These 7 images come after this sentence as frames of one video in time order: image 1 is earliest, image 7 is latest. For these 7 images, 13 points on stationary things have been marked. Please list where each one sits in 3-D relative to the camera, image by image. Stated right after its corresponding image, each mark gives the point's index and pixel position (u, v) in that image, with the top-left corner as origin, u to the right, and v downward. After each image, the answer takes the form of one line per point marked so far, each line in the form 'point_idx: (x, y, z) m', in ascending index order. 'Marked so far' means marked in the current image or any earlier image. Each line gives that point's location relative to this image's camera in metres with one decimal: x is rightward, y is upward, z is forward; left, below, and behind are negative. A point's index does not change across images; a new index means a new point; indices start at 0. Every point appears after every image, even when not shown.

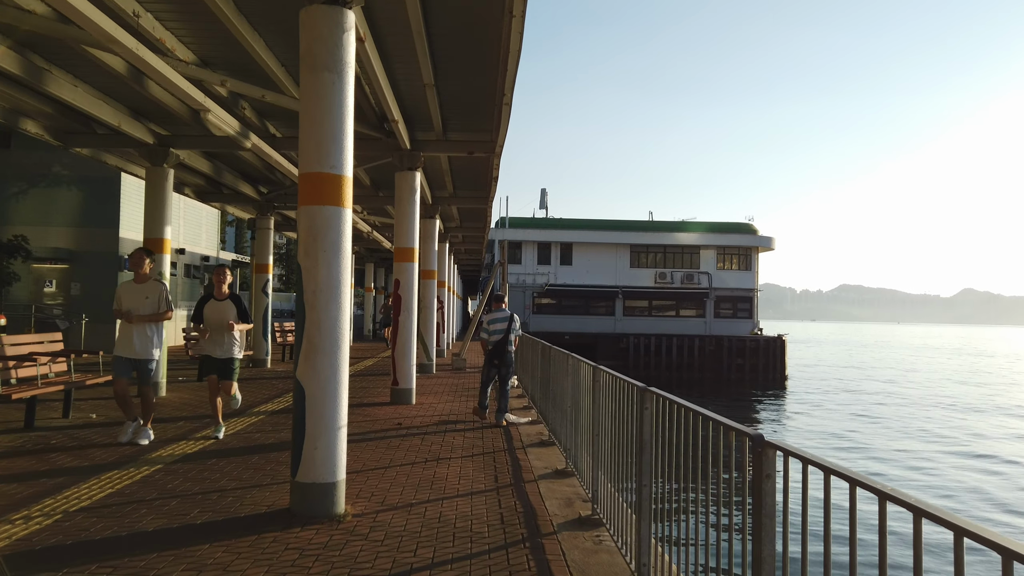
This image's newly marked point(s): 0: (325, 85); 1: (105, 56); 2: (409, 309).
0: (-1.4, +1.6, +5.9) m
1: (-4.8, +2.7, +9.1) m
2: (-1.7, -0.4, +12.8) m
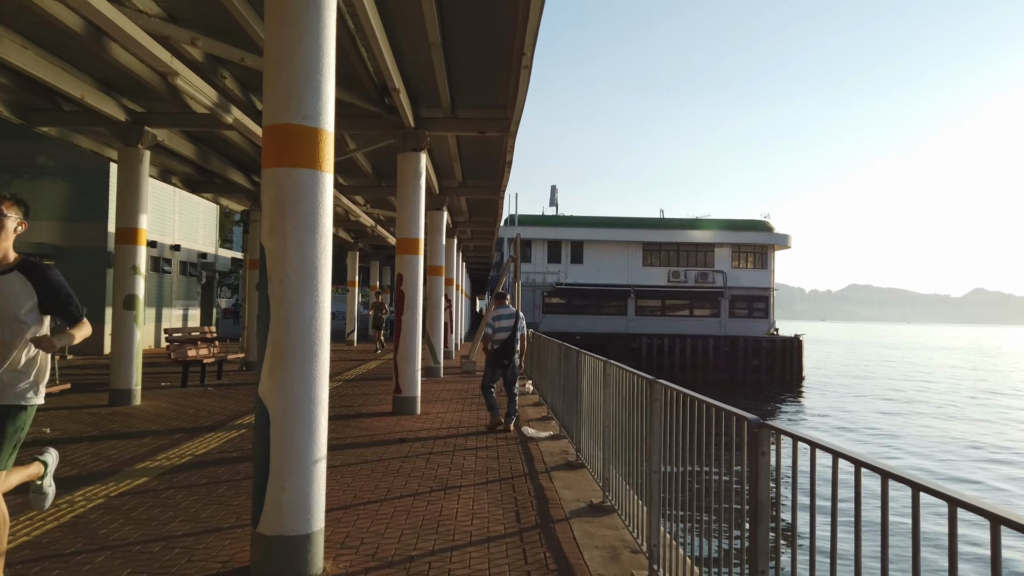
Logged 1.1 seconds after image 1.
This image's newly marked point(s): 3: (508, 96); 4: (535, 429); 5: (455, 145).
0: (-1.2, +1.6, +4.5) m
1: (-4.6, +2.8, +7.7) m
2: (-1.5, -0.3, +11.4) m
3: (-0.1, +2.8, +11.2) m
4: (+0.3, -1.9, +10.2) m
5: (-1.0, +2.5, +13.2) m
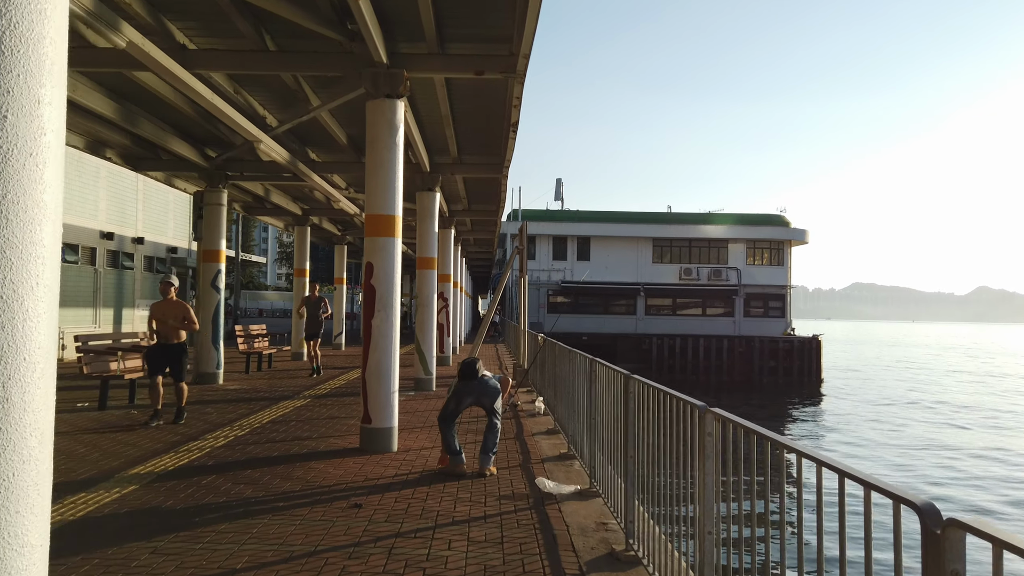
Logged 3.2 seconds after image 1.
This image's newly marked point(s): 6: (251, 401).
0: (-1.2, +1.7, +1.6) m
1: (-4.5, +2.9, +4.8) m
2: (-1.4, -0.2, +8.5) m
3: (0.0, +2.9, +8.3) m
4: (+0.4, -1.8, +7.3) m
5: (-0.9, +2.6, +10.3) m
6: (-4.2, -1.8, +12.5) m
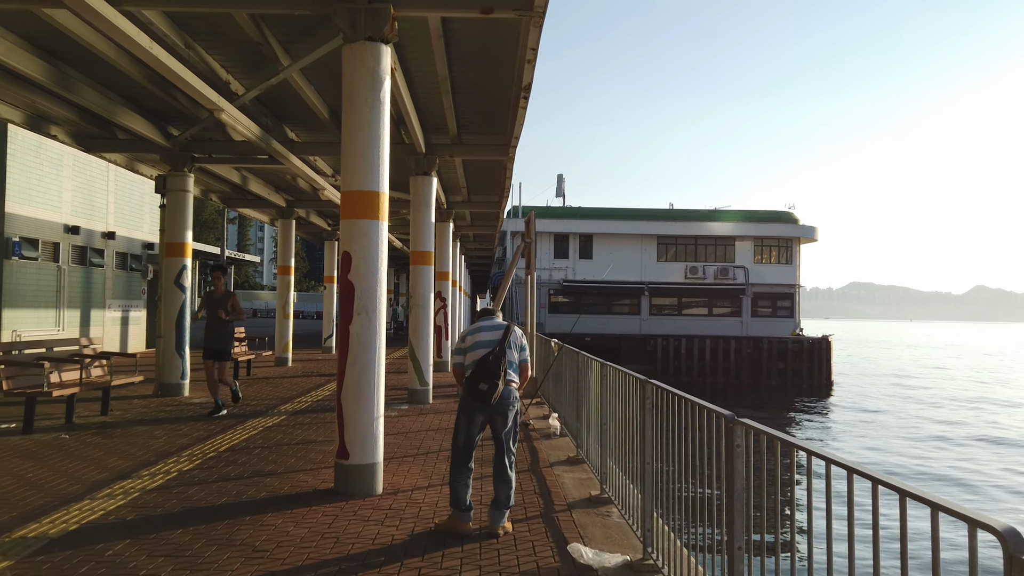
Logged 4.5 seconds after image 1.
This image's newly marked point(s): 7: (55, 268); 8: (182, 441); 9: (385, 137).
0: (-1.0, +1.7, -0.3) m
1: (-4.4, +2.9, +3.0) m
2: (-1.2, -0.2, +6.6) m
3: (+0.2, +2.9, +6.5) m
4: (+0.6, -1.8, +5.5) m
5: (-0.8, +2.6, +8.4) m
6: (-4.1, -1.8, +10.6) m
7: (-11.2, +0.5, +18.9) m
8: (-3.7, -1.7, +8.7) m
9: (-1.1, +1.3, +6.8) m
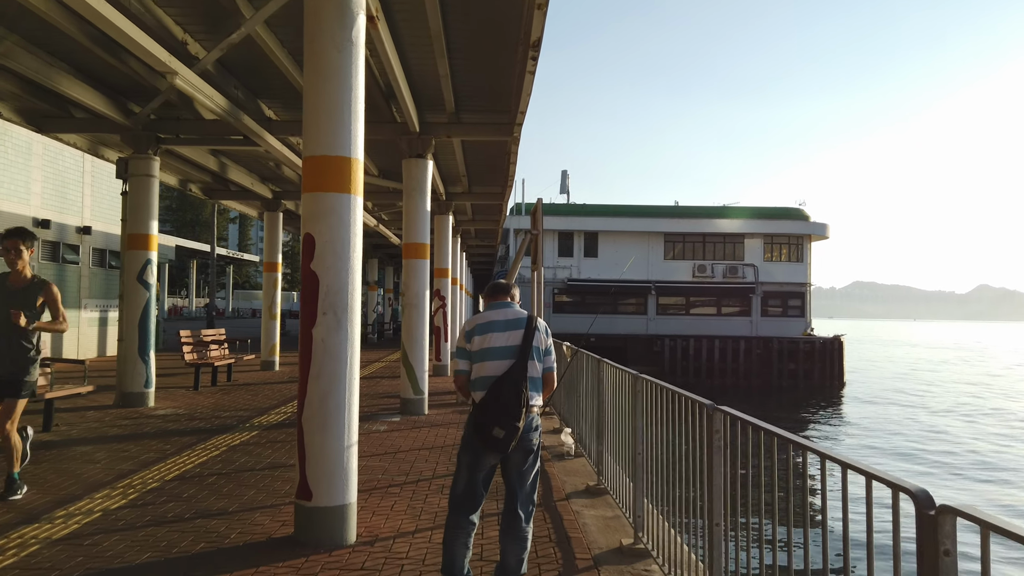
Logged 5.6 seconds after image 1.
0: (-1.0, +1.8, -1.7) m
1: (-4.3, +2.9, +1.5) m
2: (-1.2, -0.2, +5.2) m
3: (+0.2, +3.0, +5.1) m
4: (+0.6, -1.7, +4.0) m
5: (-0.7, +2.7, +7.0) m
6: (-4.0, -1.8, +9.2) m
7: (-11.2, +0.5, +17.5) m
8: (-3.7, -1.7, +7.2) m
9: (-1.1, +1.4, +5.4) m
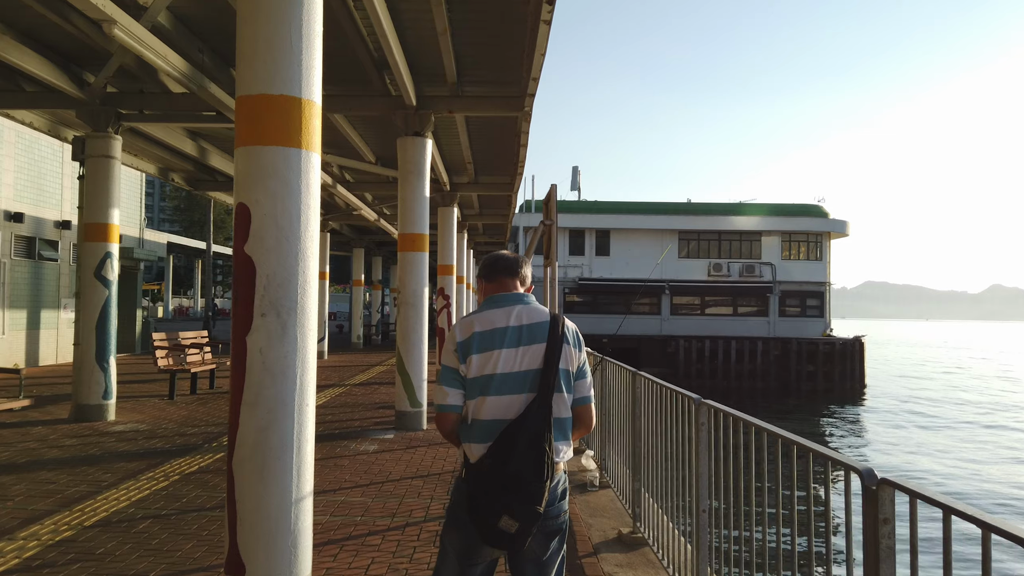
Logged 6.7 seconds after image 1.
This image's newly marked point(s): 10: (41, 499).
0: (-1.0, +1.8, -3.2) m
1: (-4.3, +3.0, +0.1) m
2: (-1.1, -0.1, +3.7) m
3: (+0.3, +3.0, +3.6) m
4: (+0.7, -1.7, +2.6) m
5: (-0.6, +2.7, +5.5) m
6: (-3.9, -1.7, +7.8) m
7: (-10.9, +0.5, +16.1) m
8: (-3.6, -1.7, +5.8) m
9: (-1.0, +1.4, +3.9) m
10: (-3.7, -1.7, +6.1) m
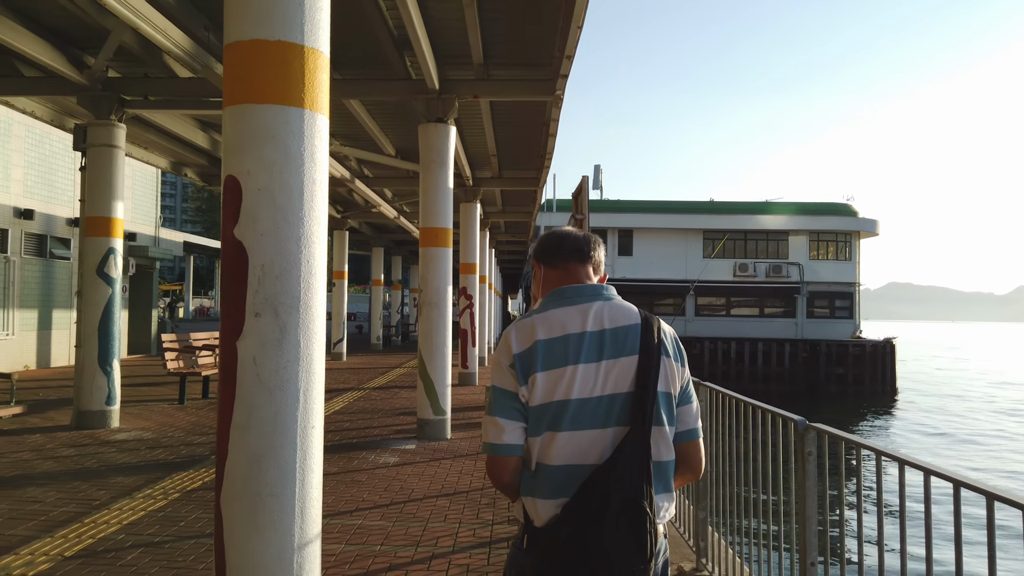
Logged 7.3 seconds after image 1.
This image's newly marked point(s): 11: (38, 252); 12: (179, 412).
0: (-1.0, +1.8, -3.9) m
1: (-4.2, +3.0, -0.5) m
2: (-0.9, -0.1, +3.0) m
3: (+0.5, +3.0, +2.8) m
4: (+0.9, -1.7, +1.8) m
5: (-0.4, +2.7, +4.8) m
6: (-3.6, -1.7, +7.1) m
7: (-10.4, +0.6, +15.6) m
8: (-3.3, -1.6, +5.1) m
9: (-0.8, +1.5, +3.2) m
10: (-3.4, -1.6, +5.4) m
11: (-10.5, +0.8, +17.0) m
12: (-4.7, -1.7, +10.8) m
